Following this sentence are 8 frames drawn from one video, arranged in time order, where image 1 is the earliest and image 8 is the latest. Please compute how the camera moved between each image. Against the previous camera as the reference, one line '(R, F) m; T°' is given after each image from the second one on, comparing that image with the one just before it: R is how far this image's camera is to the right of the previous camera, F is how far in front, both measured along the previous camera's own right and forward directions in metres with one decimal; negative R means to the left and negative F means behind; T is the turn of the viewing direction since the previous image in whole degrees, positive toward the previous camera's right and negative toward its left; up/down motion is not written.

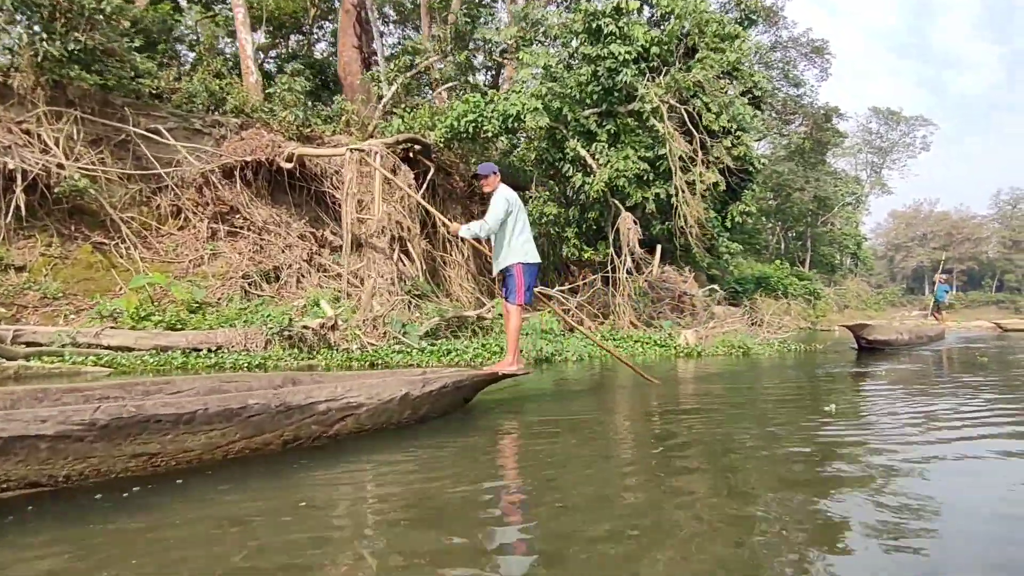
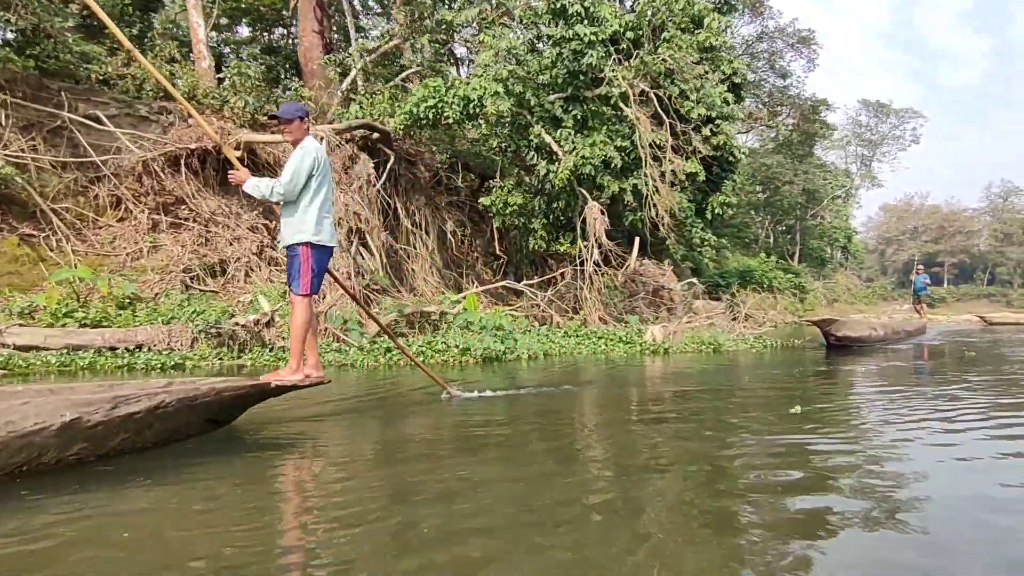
(+0.4, +0.5) m; 0°
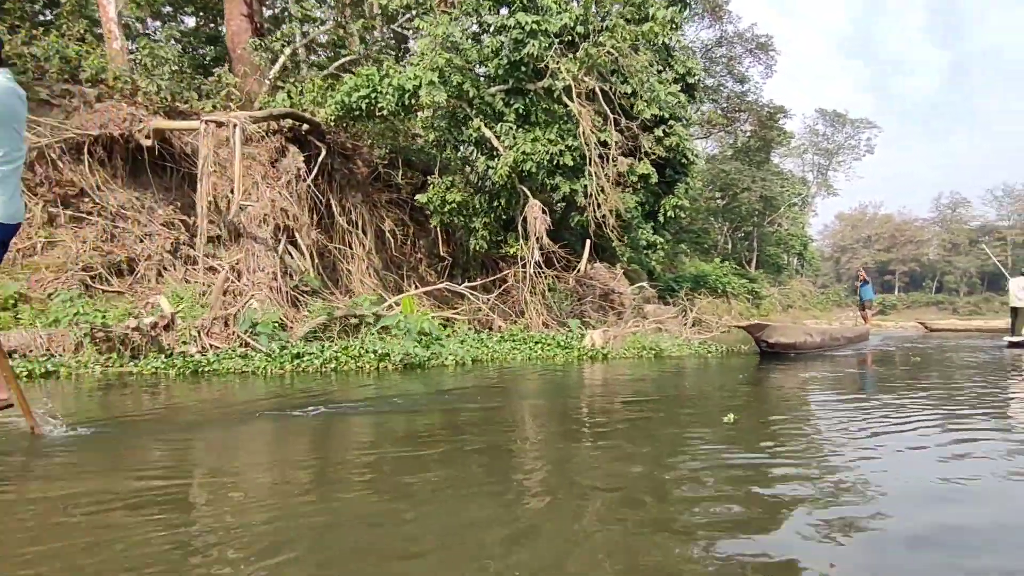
(+0.3, +0.5) m; +3°
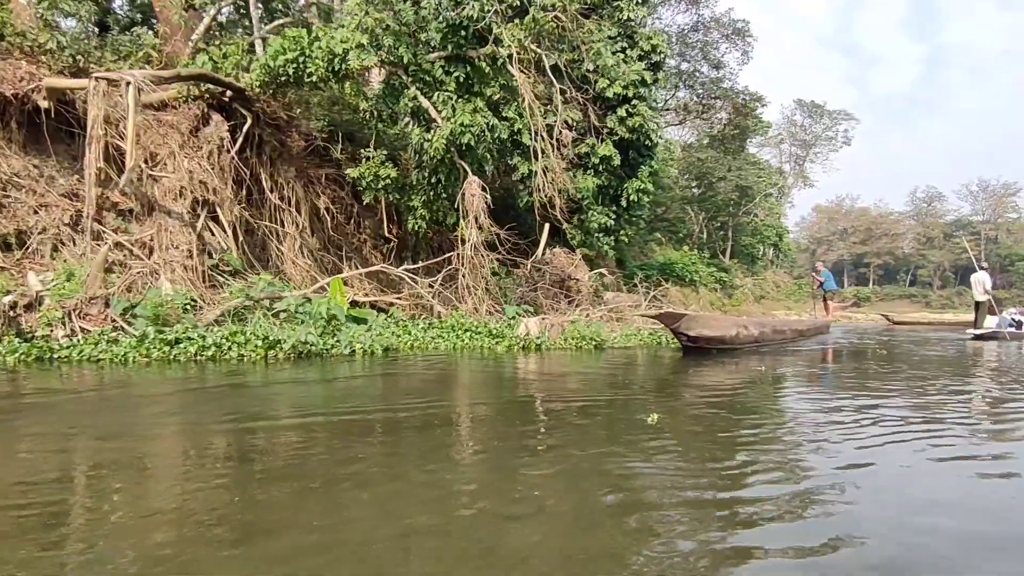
(+0.5, +0.7) m; +2°
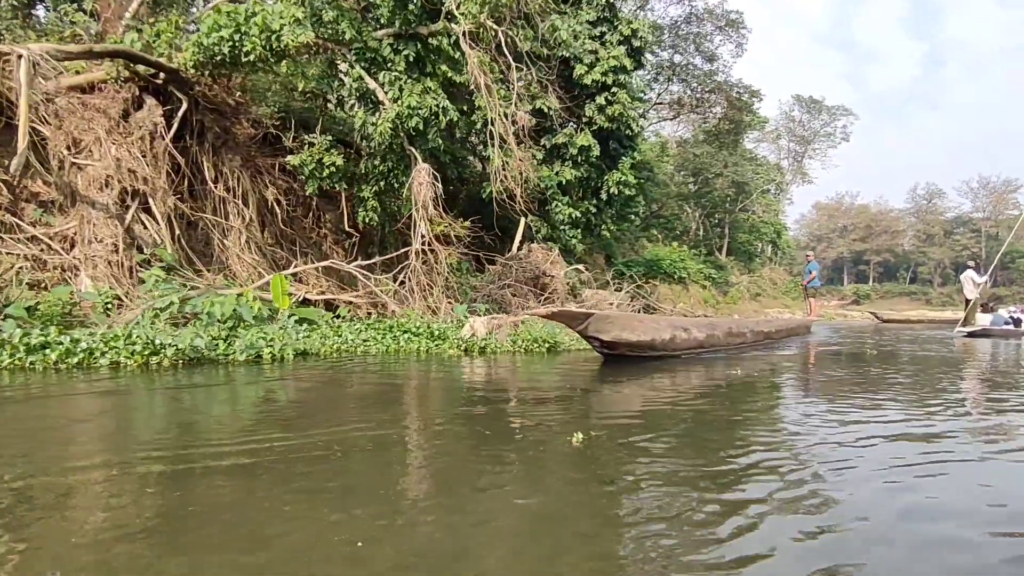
(+0.5, +0.7) m; 0°
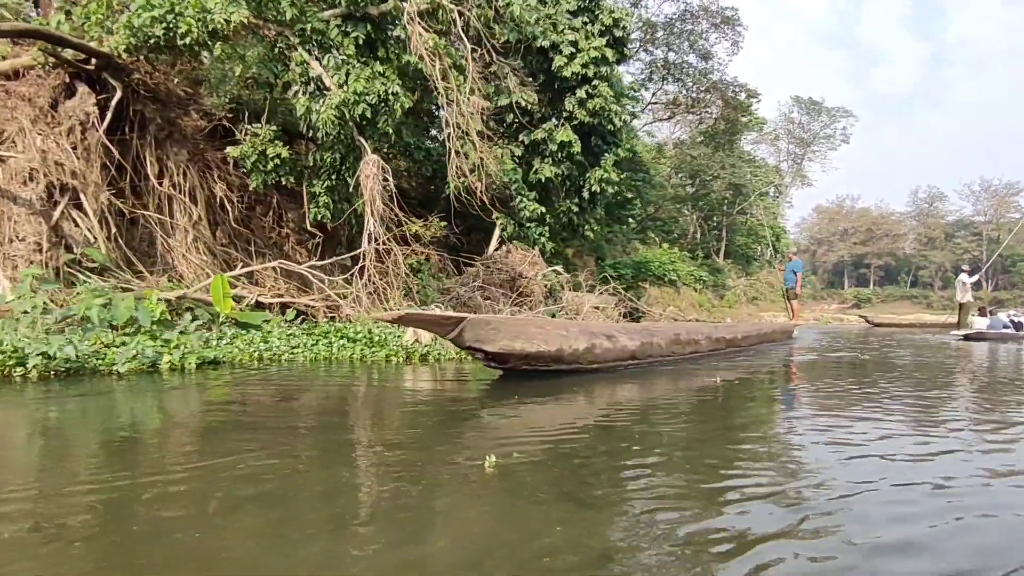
(+0.5, +0.7) m; 0°
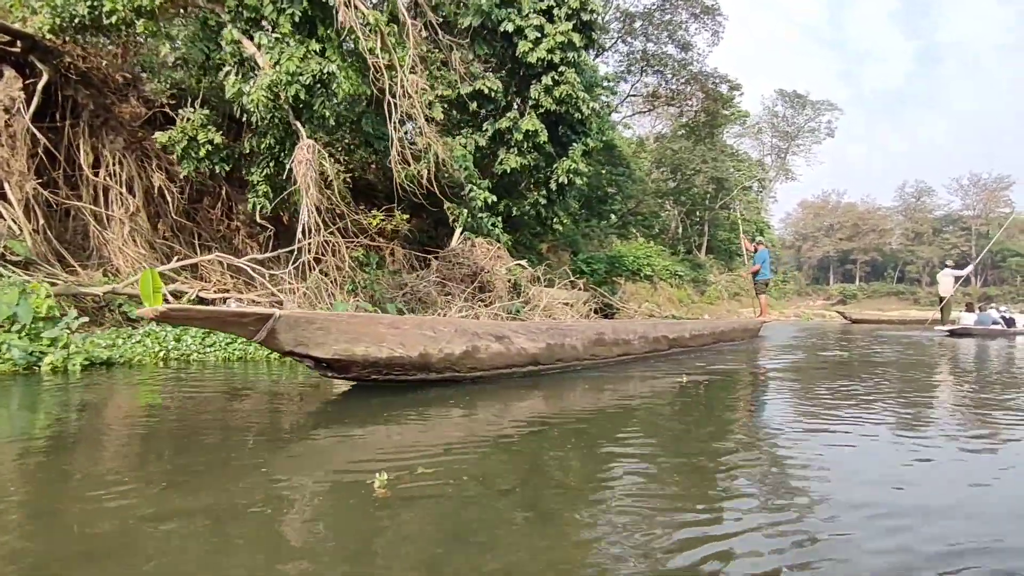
(+0.4, +0.5) m; +1°
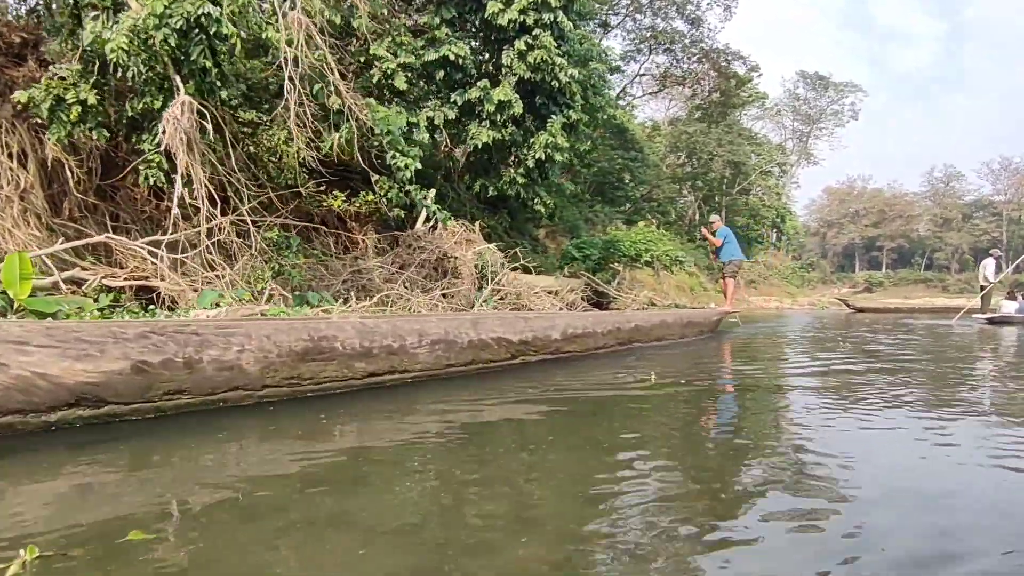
(+0.8, +1.3) m; -2°
